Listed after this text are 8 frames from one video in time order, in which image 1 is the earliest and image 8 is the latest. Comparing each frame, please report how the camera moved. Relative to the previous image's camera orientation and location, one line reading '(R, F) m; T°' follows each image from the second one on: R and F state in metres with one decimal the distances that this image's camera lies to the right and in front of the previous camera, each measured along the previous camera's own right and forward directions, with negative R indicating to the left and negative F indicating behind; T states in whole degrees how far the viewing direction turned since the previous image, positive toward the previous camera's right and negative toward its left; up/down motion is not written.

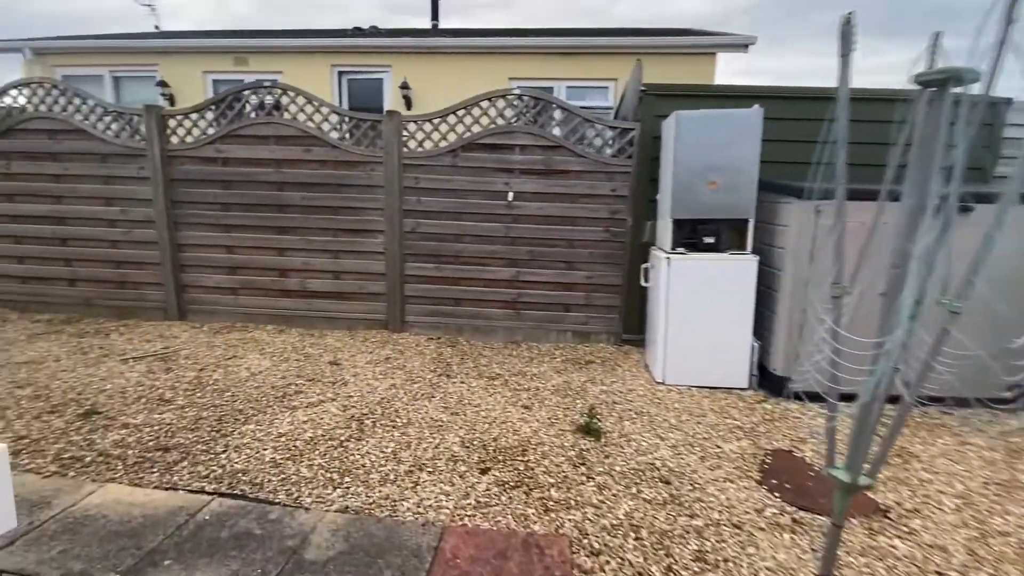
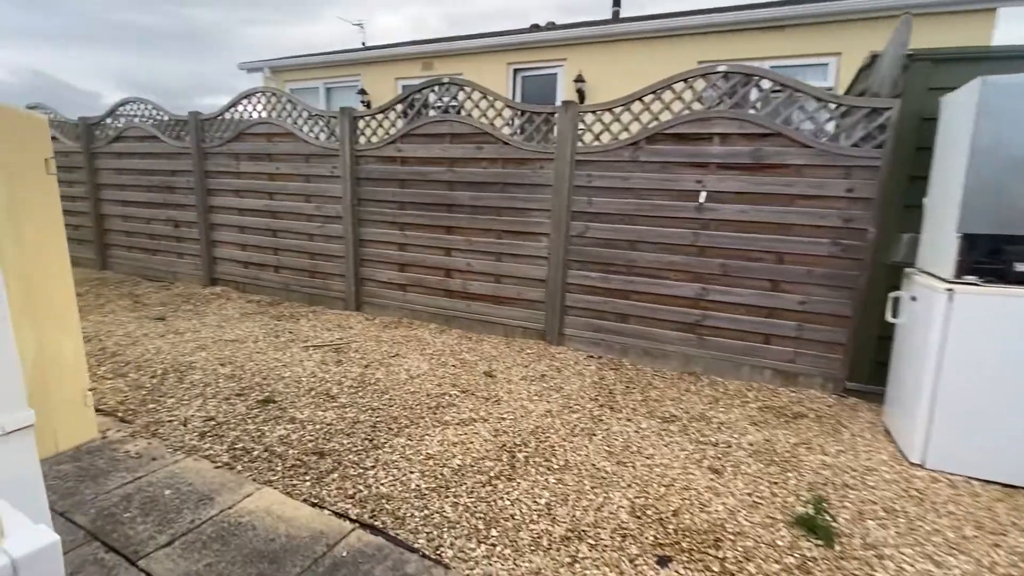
(-0.2, +0.5) m; -18°
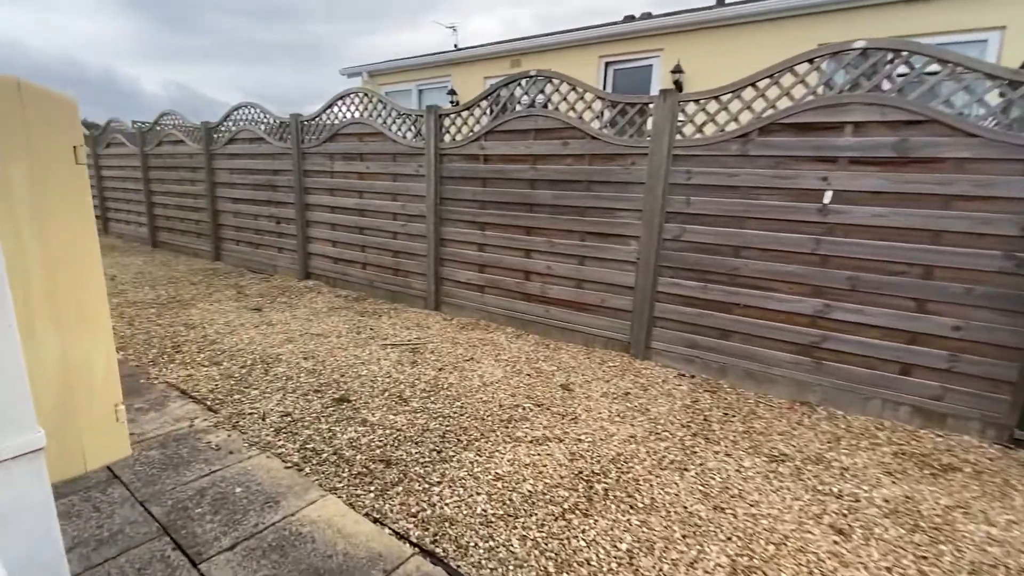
(0.0, +0.2) m; -10°
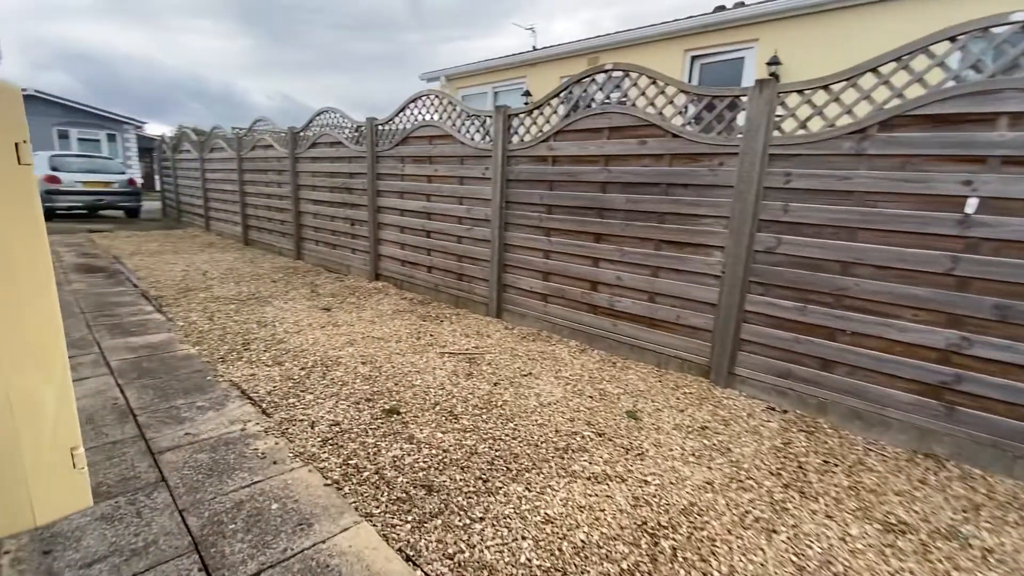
(+0.1, +0.3) m; -9°
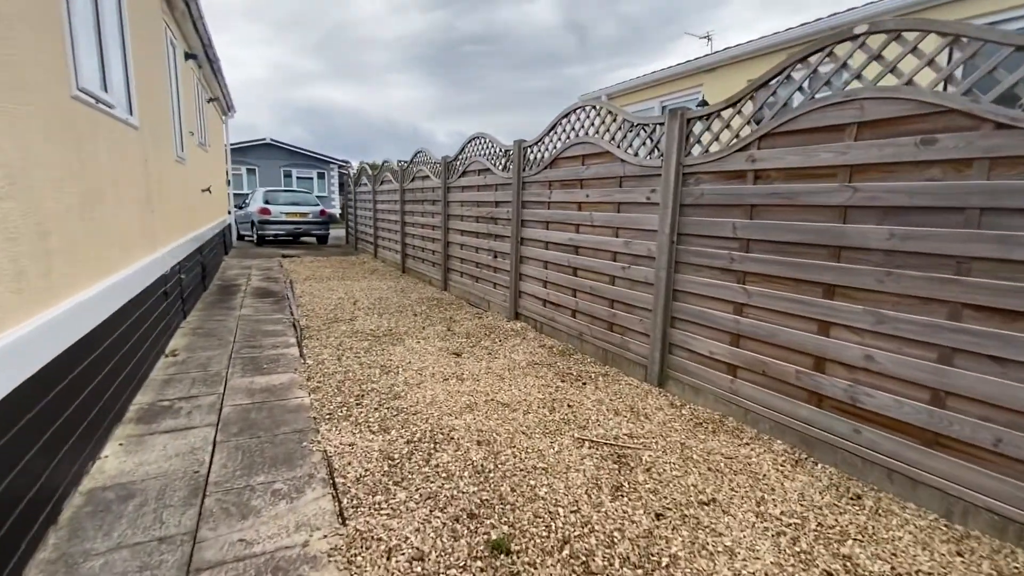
(-0.1, +0.9) m; -18°
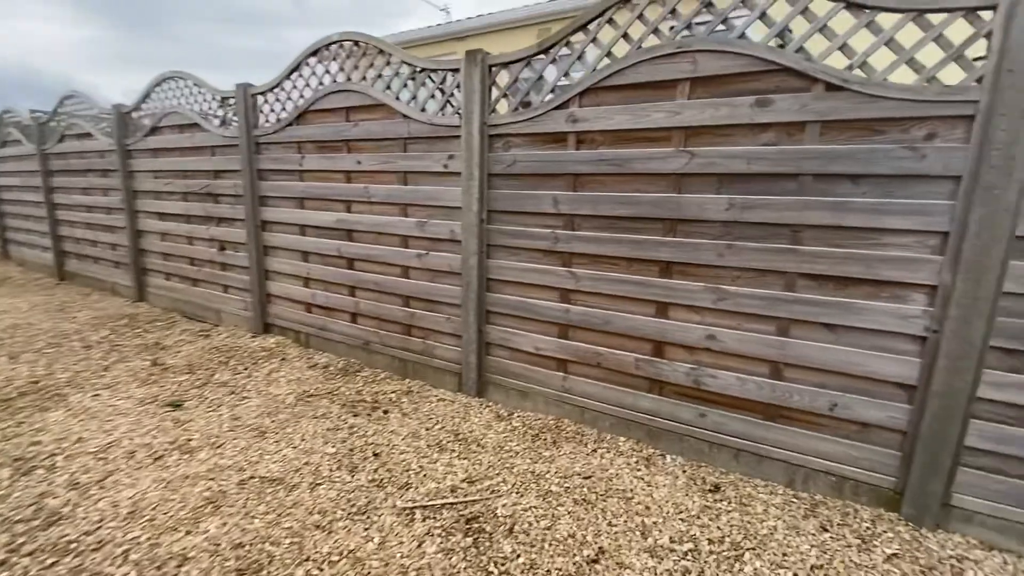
(-0.1, +0.9) m; +29°
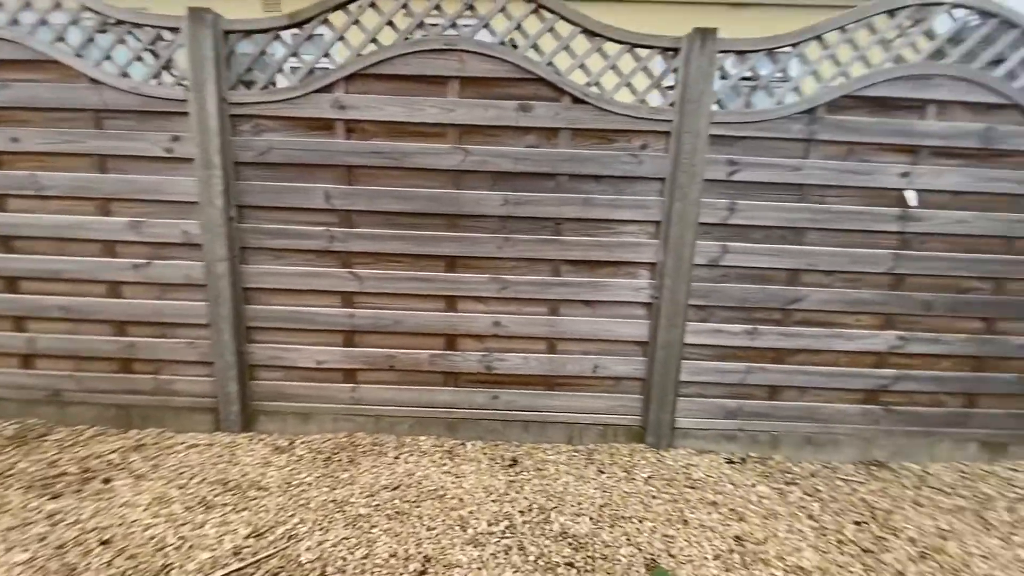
(-0.1, +0.1) m; +29°
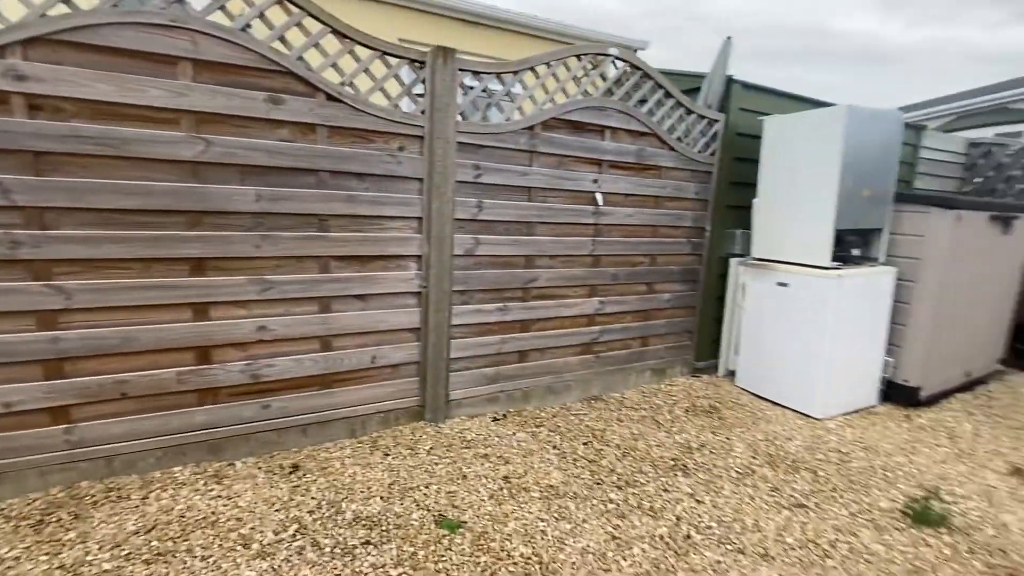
(-0.1, -0.2) m; +28°
